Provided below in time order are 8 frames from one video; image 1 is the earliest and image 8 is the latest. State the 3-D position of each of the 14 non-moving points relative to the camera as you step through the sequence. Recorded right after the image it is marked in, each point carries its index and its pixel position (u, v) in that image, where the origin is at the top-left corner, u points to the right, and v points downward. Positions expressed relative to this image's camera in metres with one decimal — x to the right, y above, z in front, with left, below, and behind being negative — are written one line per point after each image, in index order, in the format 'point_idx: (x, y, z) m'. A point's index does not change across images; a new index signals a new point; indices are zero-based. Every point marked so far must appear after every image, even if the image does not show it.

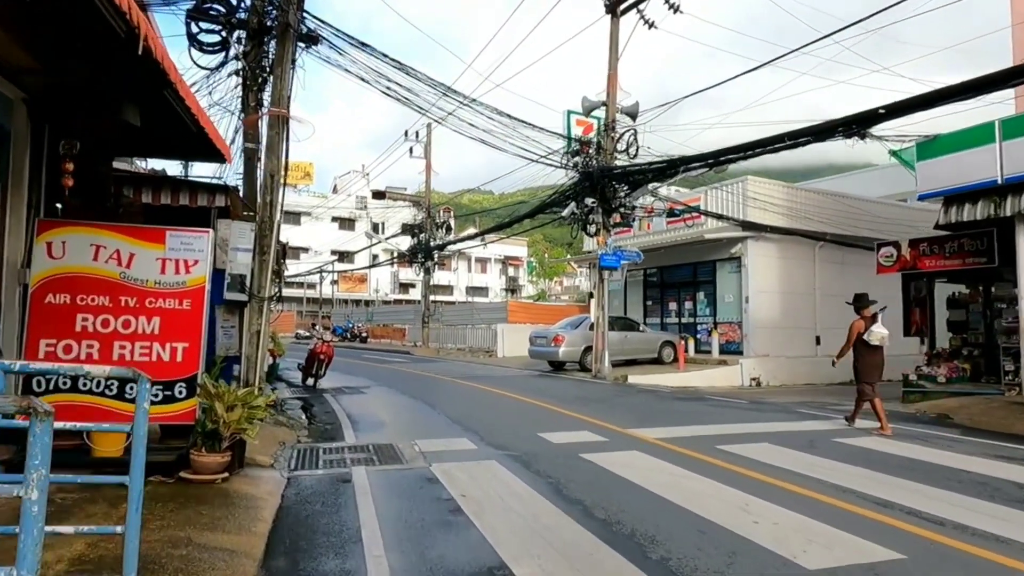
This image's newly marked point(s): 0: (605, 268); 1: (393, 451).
0: (+2.8, +0.6, +19.9) m
1: (-1.5, -2.0, +8.2) m
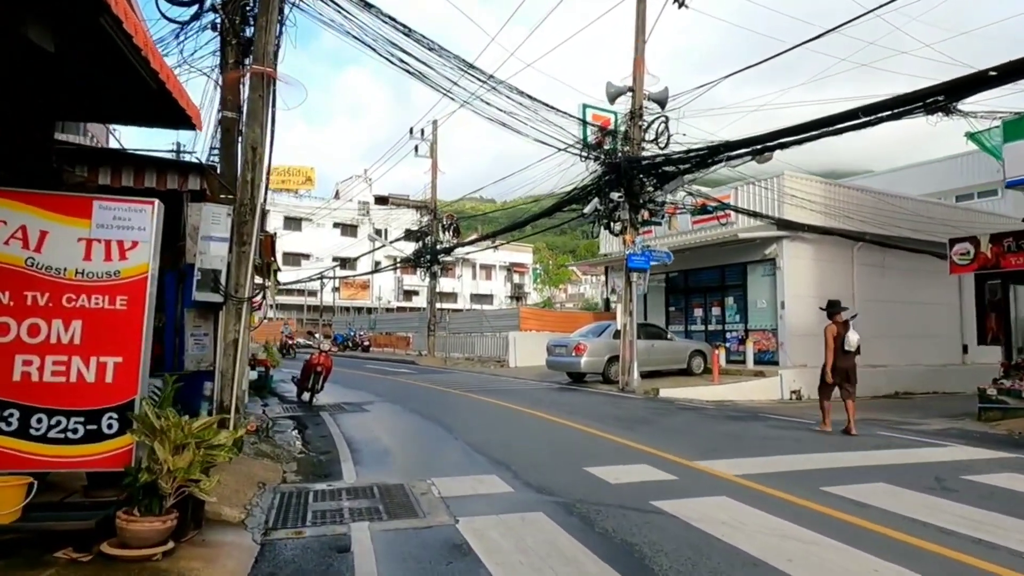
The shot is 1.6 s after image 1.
0: (+3.3, +0.5, +18.0) m
1: (-1.0, -2.0, +6.3) m
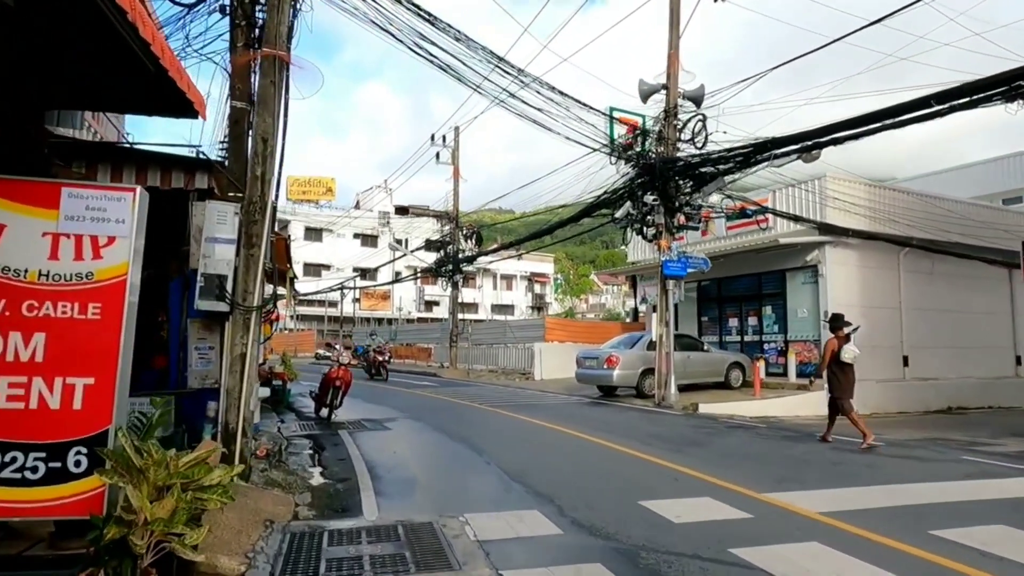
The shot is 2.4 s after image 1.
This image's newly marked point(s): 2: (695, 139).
0: (+4.0, +0.3, +17.0) m
1: (-0.6, -2.0, +5.3) m
2: (+4.7, +3.8, +16.8) m
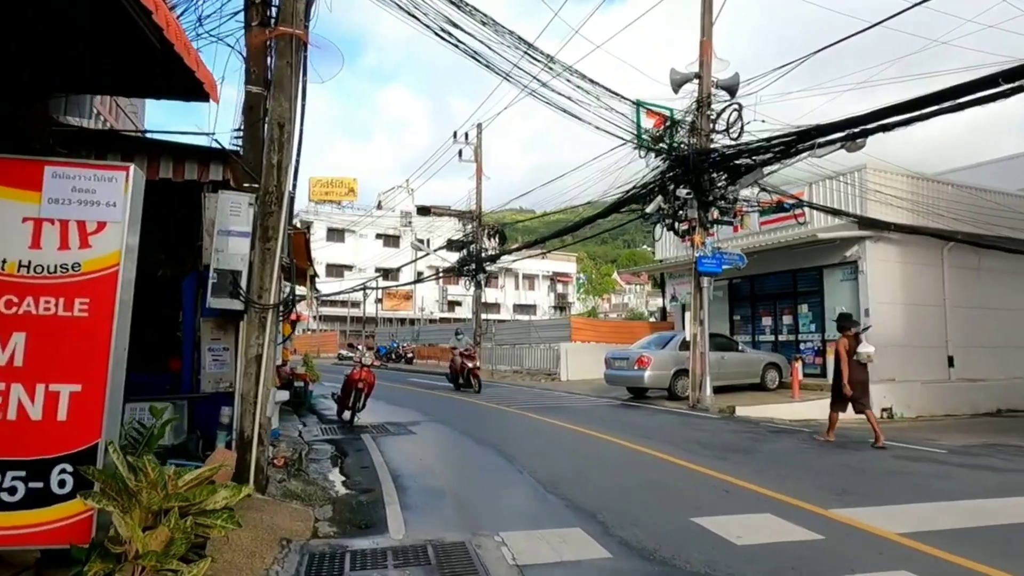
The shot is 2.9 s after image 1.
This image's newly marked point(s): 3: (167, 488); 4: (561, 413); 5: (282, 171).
0: (+4.7, +0.3, +16.2) m
1: (-0.3, -2.0, +4.8) m
2: (+5.3, +3.8, +16.1) m
3: (-1.7, -1.0, +3.3) m
4: (+1.1, -2.8, +15.0) m
5: (-2.3, +1.1, +6.6) m
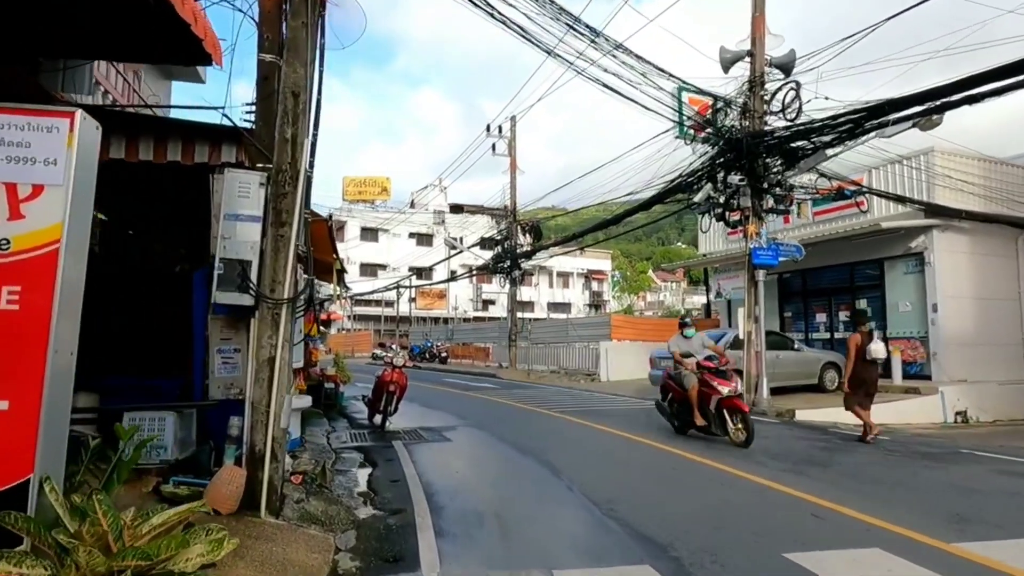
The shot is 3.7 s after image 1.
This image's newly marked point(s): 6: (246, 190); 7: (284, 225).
0: (+5.6, +0.5, +15.0) m
1: (0.0, -1.9, +3.8) m
2: (+6.2, +4.0, +14.9) m
3: (-1.4, -0.9, +2.4) m
4: (+2.0, -2.7, +14.0) m
5: (-1.8, +1.2, +5.7) m
6: (-2.3, +0.8, +5.7) m
7: (-2.0, +0.5, +5.7) m
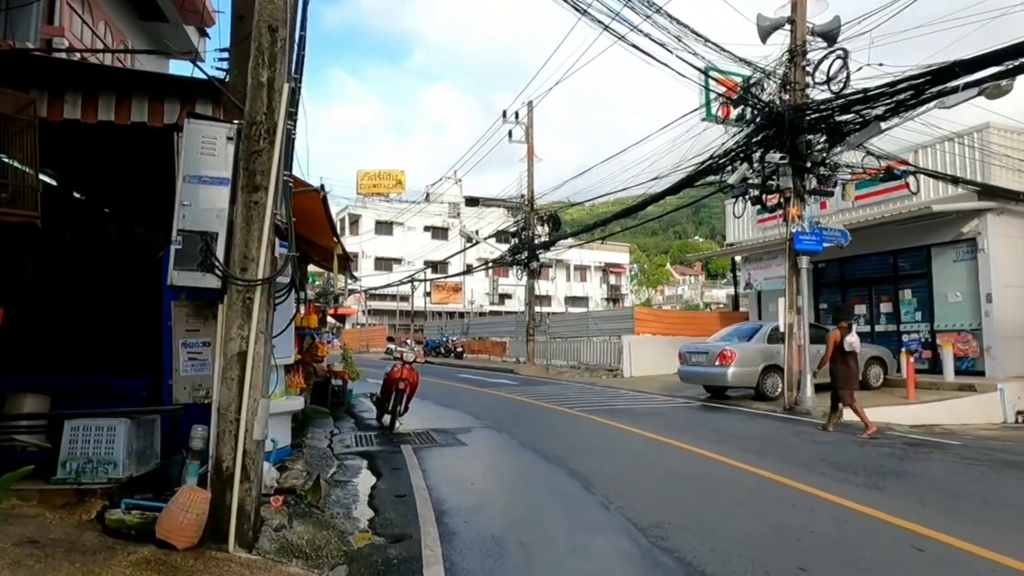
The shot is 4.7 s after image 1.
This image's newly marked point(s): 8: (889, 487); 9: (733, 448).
0: (+6.0, +0.7, +13.8) m
1: (+0.2, -1.8, +2.7) m
2: (+6.5, +4.2, +13.6) m
3: (-1.3, -0.8, +1.3) m
4: (+2.4, -2.5, +12.9) m
5: (-1.7, +1.4, +4.6) m
6: (-2.1, +1.0, +4.6) m
7: (-1.8, +0.7, +4.6) m
8: (+3.9, -2.0, +6.8) m
9: (+3.0, -2.2, +9.1) m
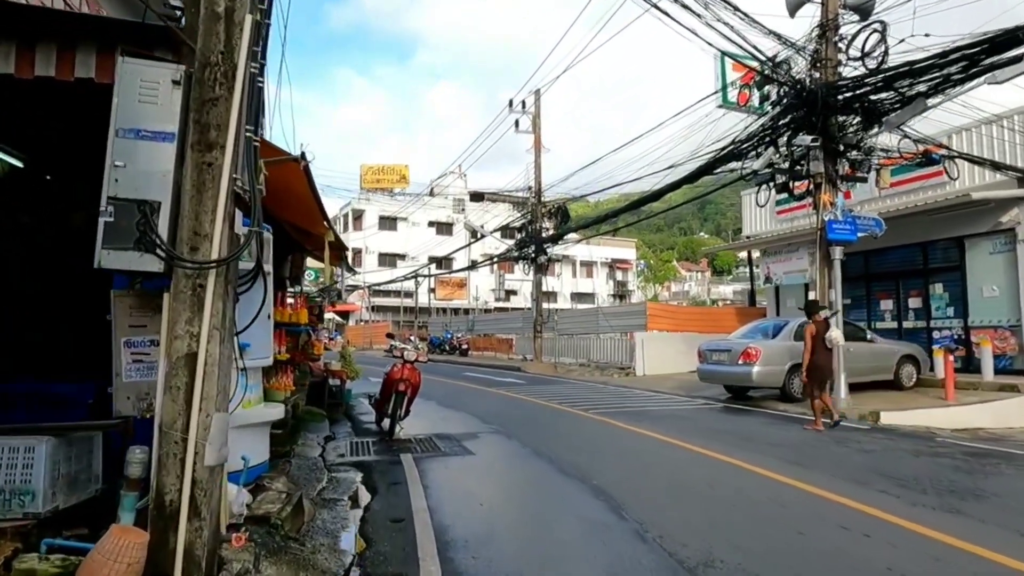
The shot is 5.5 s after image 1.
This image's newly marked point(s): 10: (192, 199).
0: (+6.2, +0.9, +12.8) m
1: (+0.3, -1.7, +1.8) m
2: (+6.7, +4.4, +12.5) m
3: (-1.2, -0.7, +0.4) m
4: (+2.6, -2.4, +11.9) m
5: (-1.5, +1.4, +3.7) m
6: (-2.0, +1.1, +3.6) m
7: (-1.6, +0.8, +3.6) m
8: (+4.0, -1.9, +5.8) m
9: (+3.2, -2.1, +8.1) m
10: (-1.8, +0.5, +3.6) m
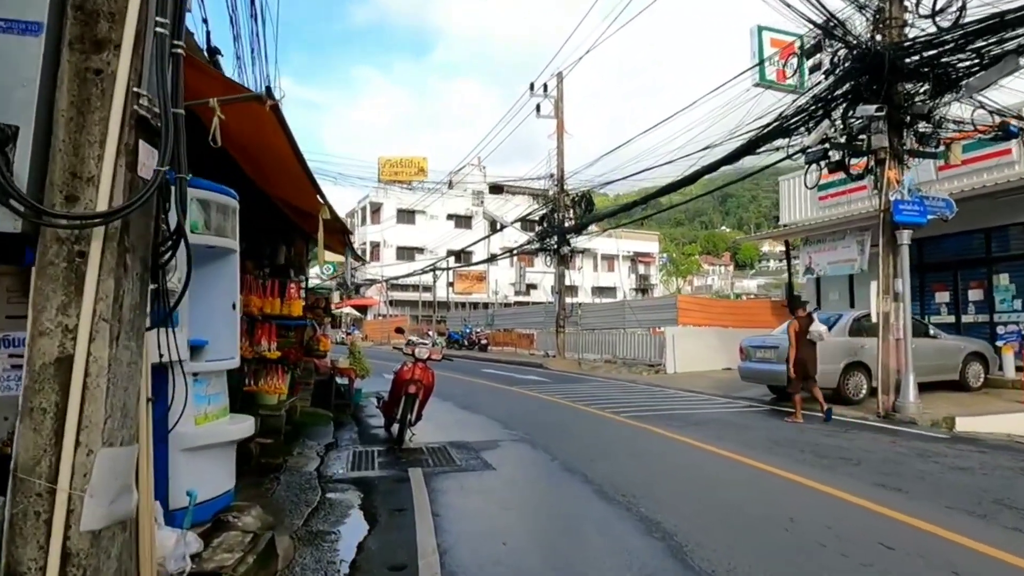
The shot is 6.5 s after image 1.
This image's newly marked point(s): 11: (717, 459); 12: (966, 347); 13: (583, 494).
0: (+6.6, +1.0, +11.3) m
1: (+0.4, -1.6, +0.5) m
2: (+7.1, +4.5, +11.0) m
3: (-1.2, -0.6, -0.9) m
4: (+2.9, -2.2, +10.5) m
5: (-1.4, +1.6, +2.4) m
6: (-1.8, +1.2, +2.4) m
7: (-1.5, +0.9, +2.4) m
8: (+4.2, -1.8, +4.4) m
9: (+3.4, -1.9, +6.7) m
10: (-1.6, +0.6, +2.4) m
11: (+2.3, -2.0, +7.6) m
12: (+9.3, -1.2, +13.5) m
13: (+0.6, -1.9, +6.3) m
